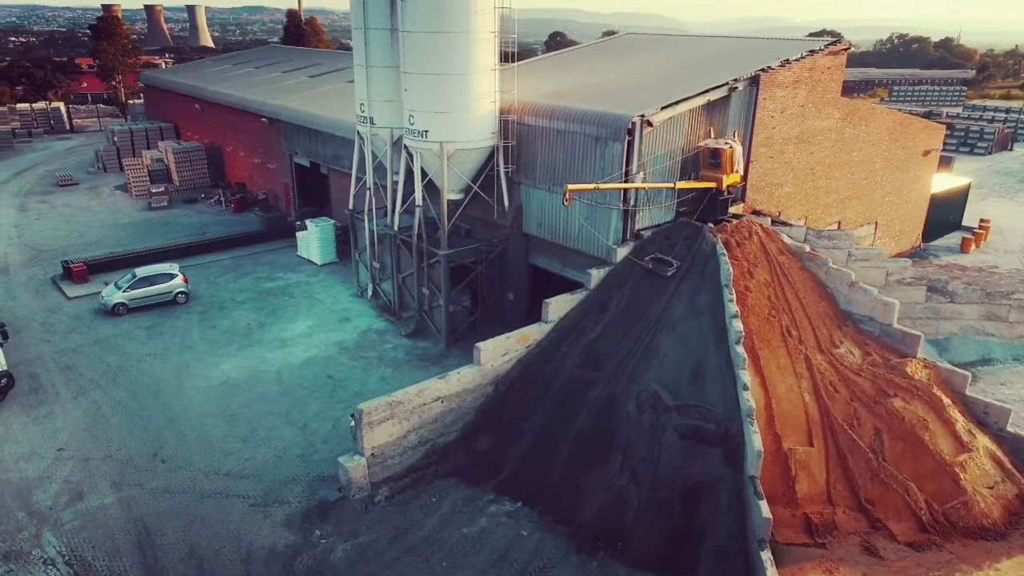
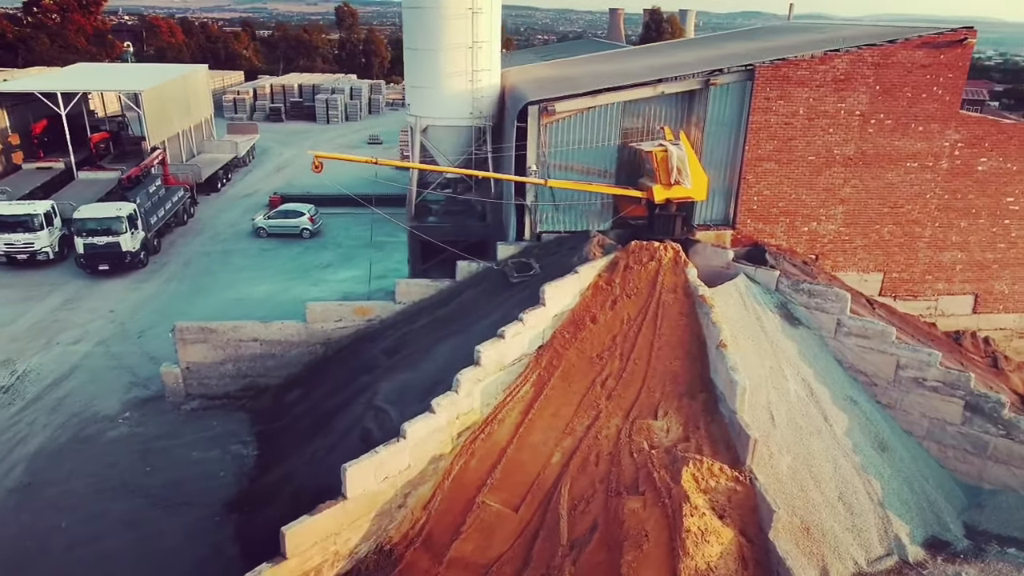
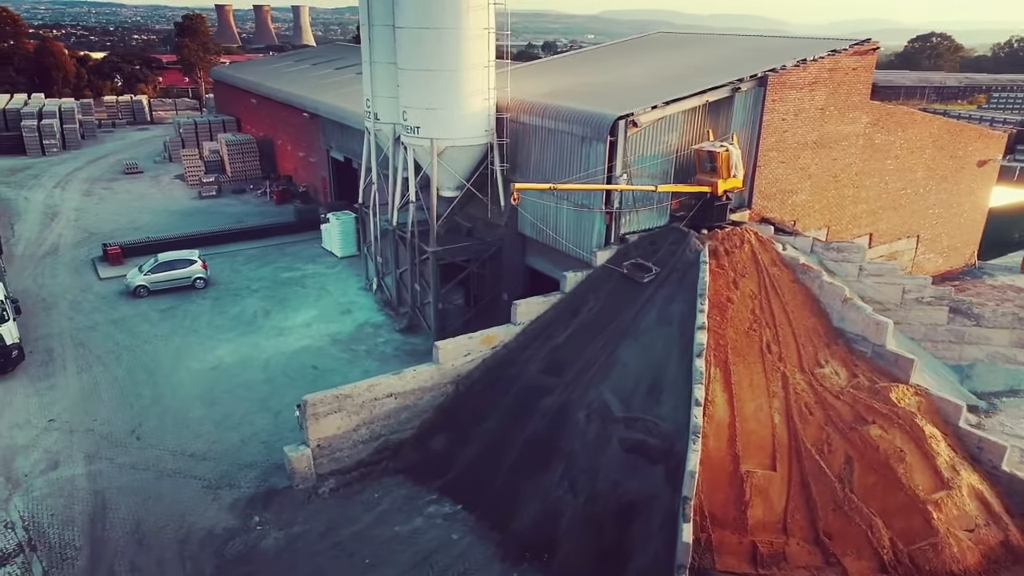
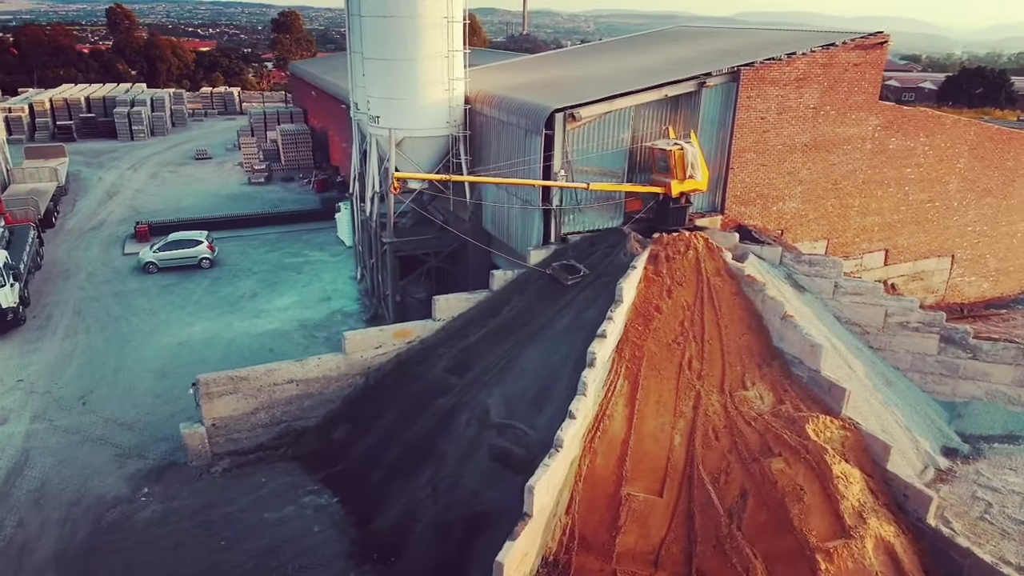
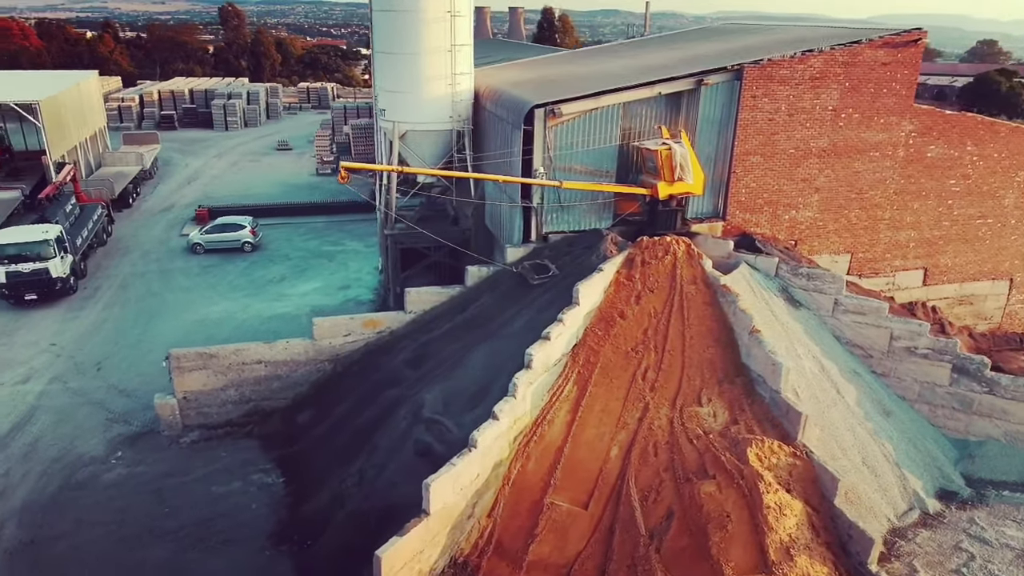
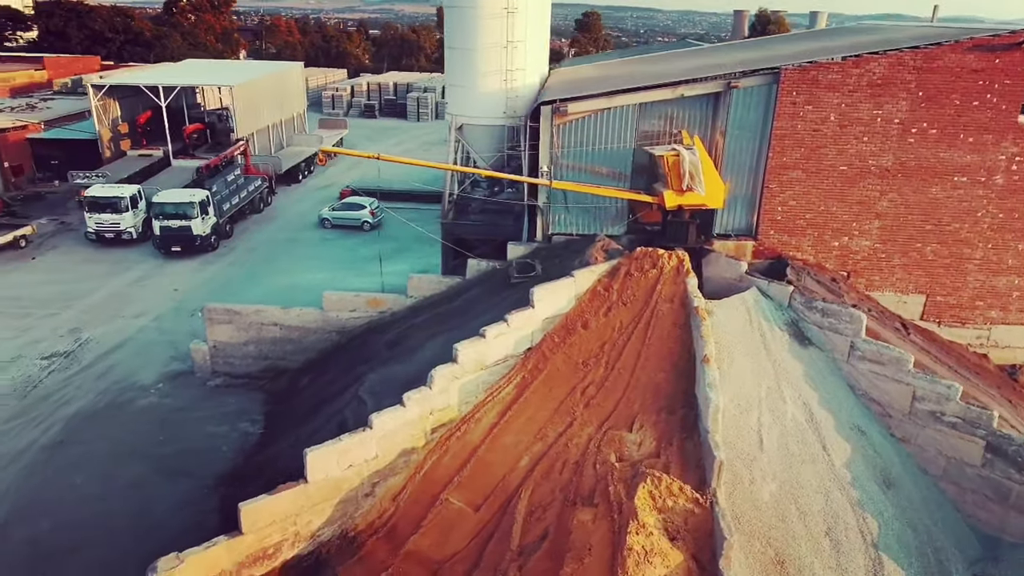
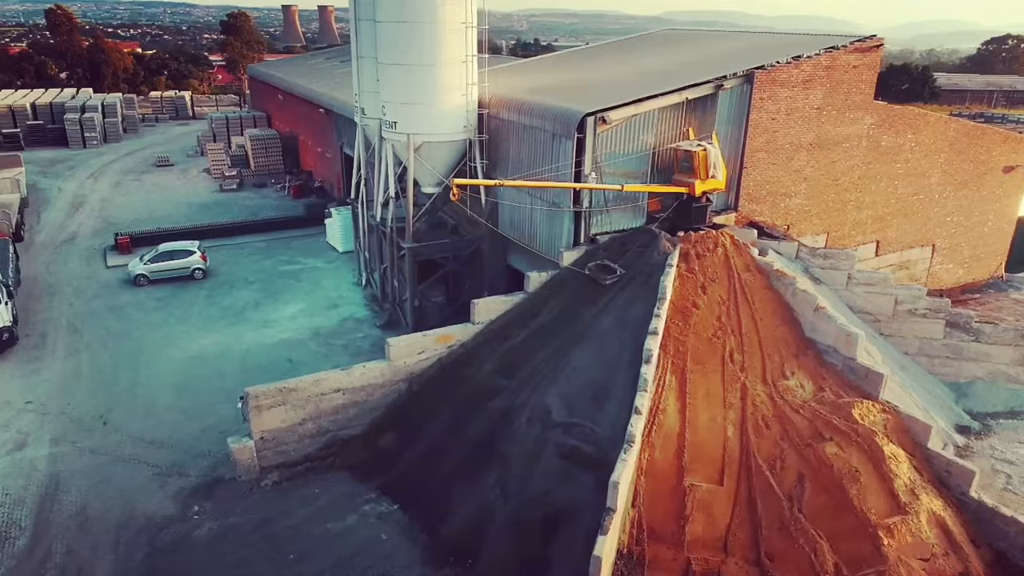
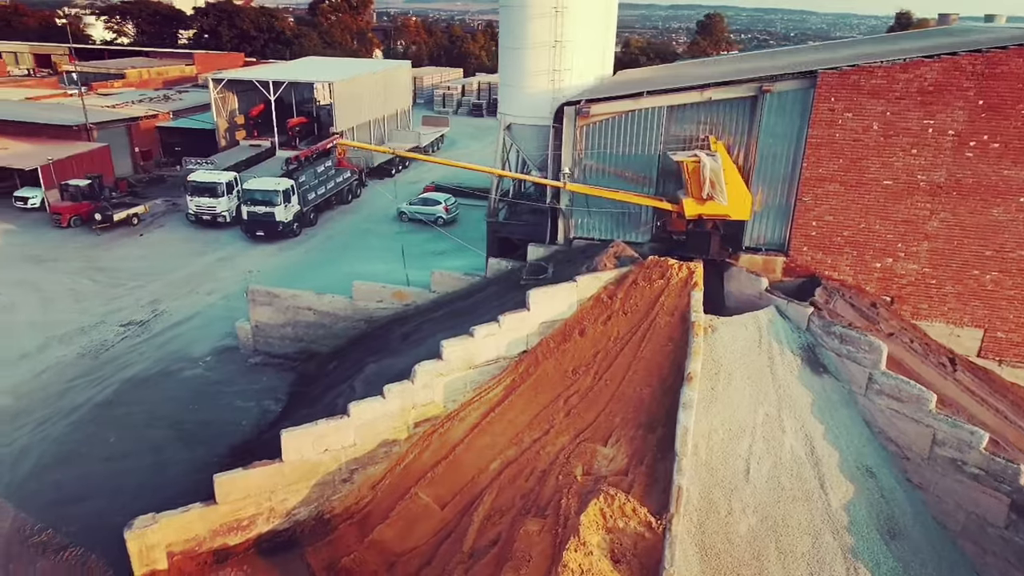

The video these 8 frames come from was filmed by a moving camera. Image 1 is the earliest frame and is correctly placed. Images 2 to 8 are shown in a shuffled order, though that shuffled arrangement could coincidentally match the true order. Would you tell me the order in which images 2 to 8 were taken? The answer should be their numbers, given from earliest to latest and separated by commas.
3, 7, 4, 5, 2, 6, 8
